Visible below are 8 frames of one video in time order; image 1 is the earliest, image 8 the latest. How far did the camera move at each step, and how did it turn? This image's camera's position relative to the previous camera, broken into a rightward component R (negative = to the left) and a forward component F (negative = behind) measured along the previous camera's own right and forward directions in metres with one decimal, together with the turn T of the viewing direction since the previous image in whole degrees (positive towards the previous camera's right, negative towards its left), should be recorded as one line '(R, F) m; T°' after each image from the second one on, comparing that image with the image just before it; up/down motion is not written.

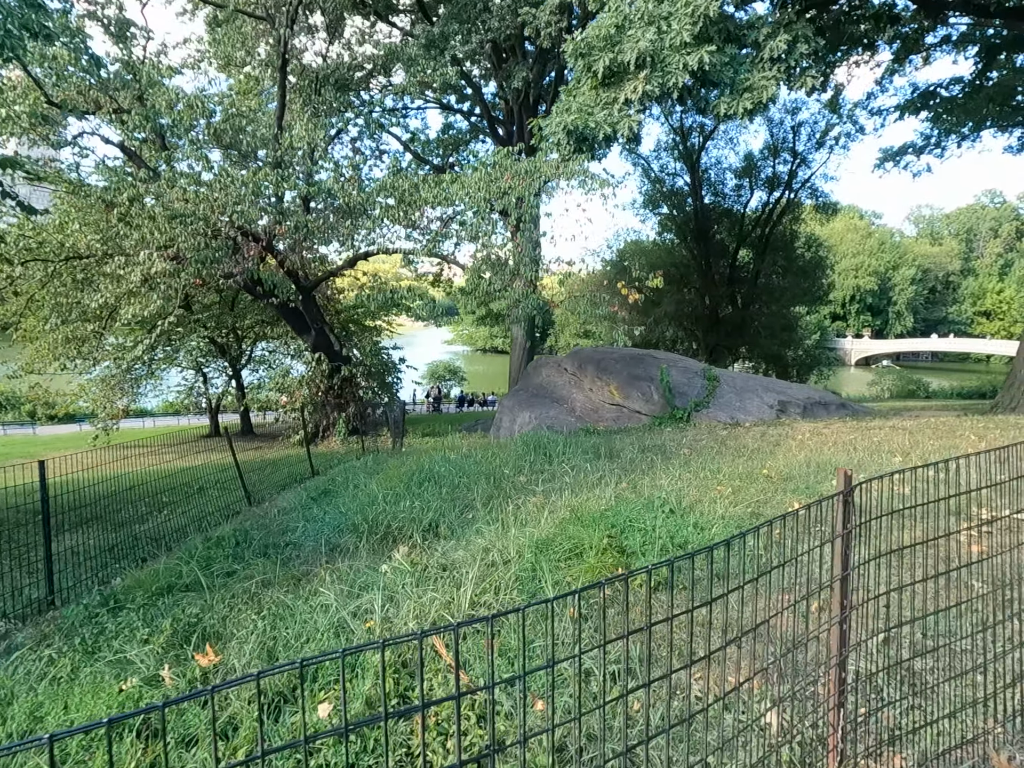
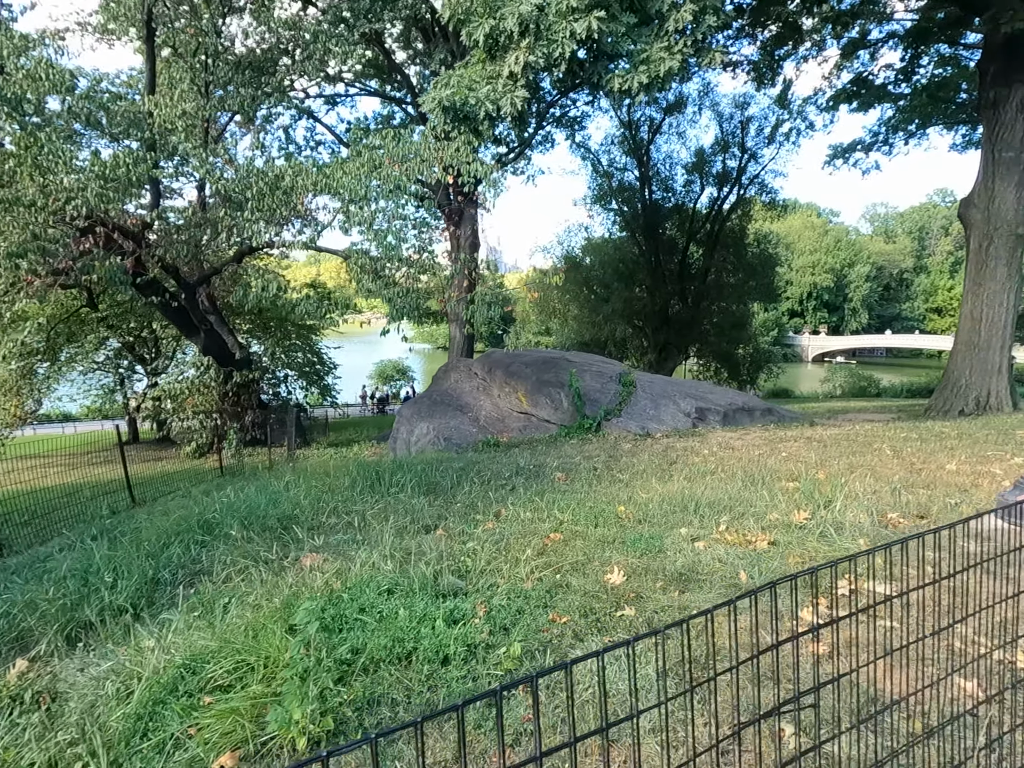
(+1.3, +1.1) m; +3°
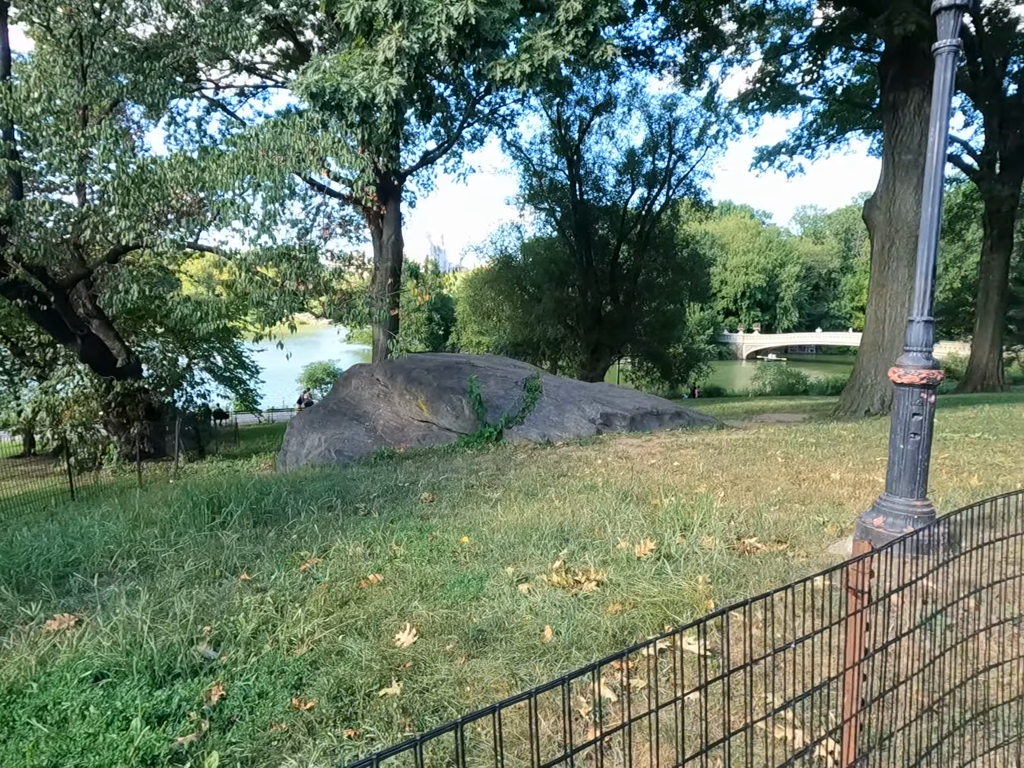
(+0.8, +0.5) m; +5°
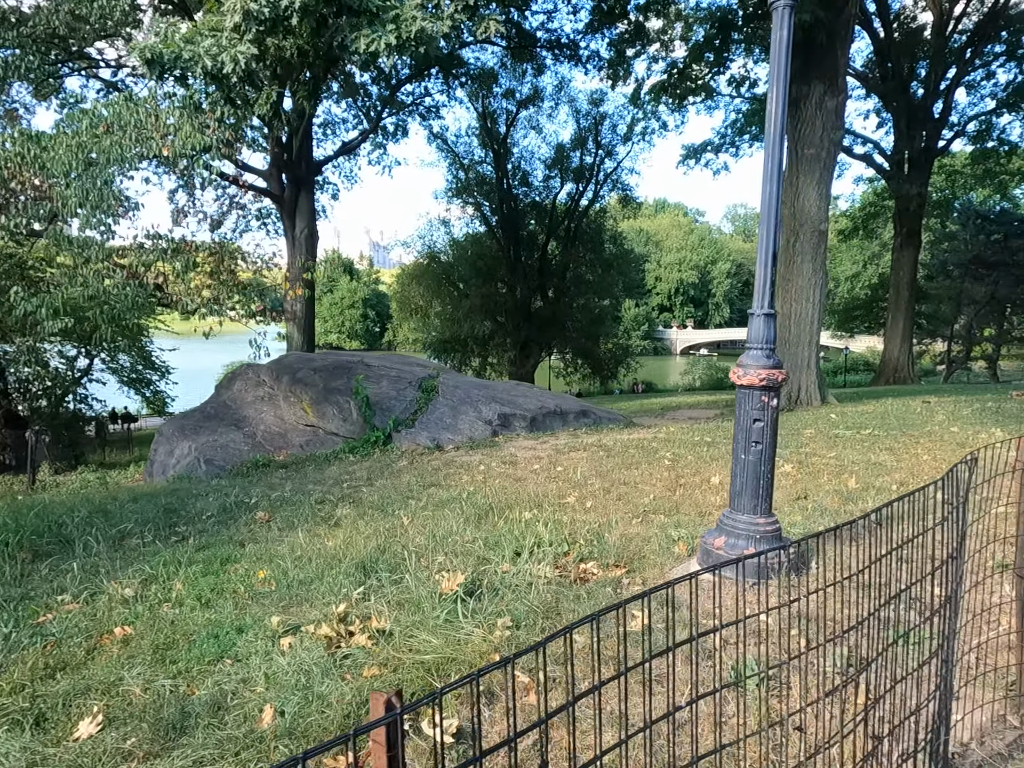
(+0.8, +0.6) m; +5°
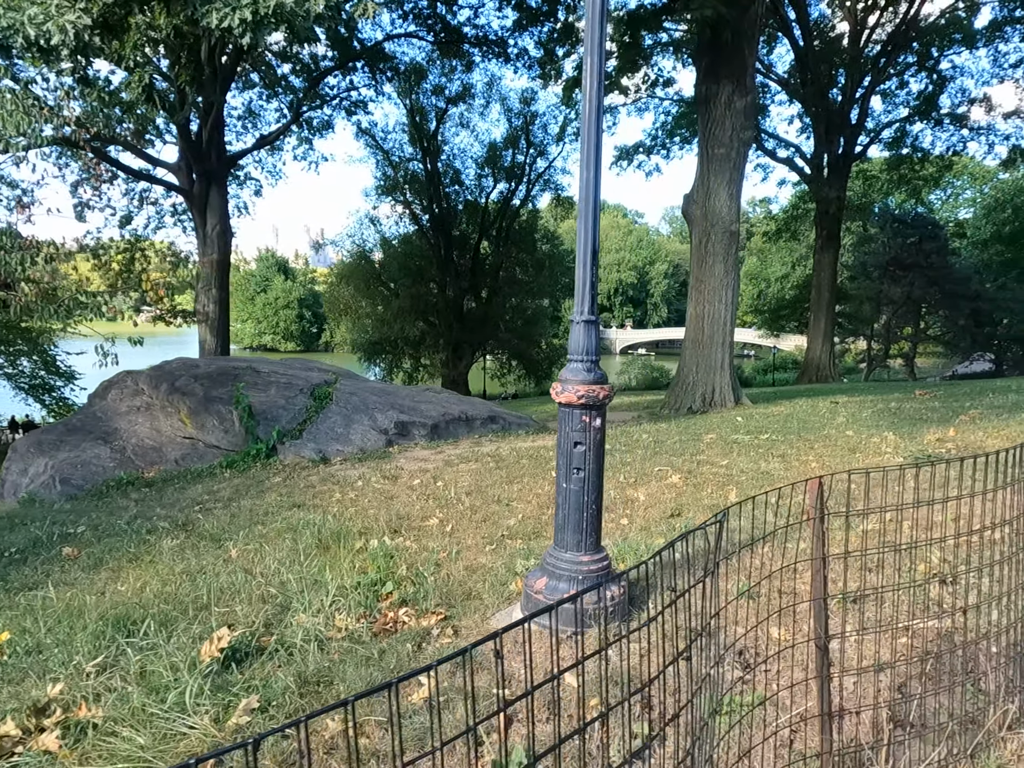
(+0.7, +0.5) m; +5°
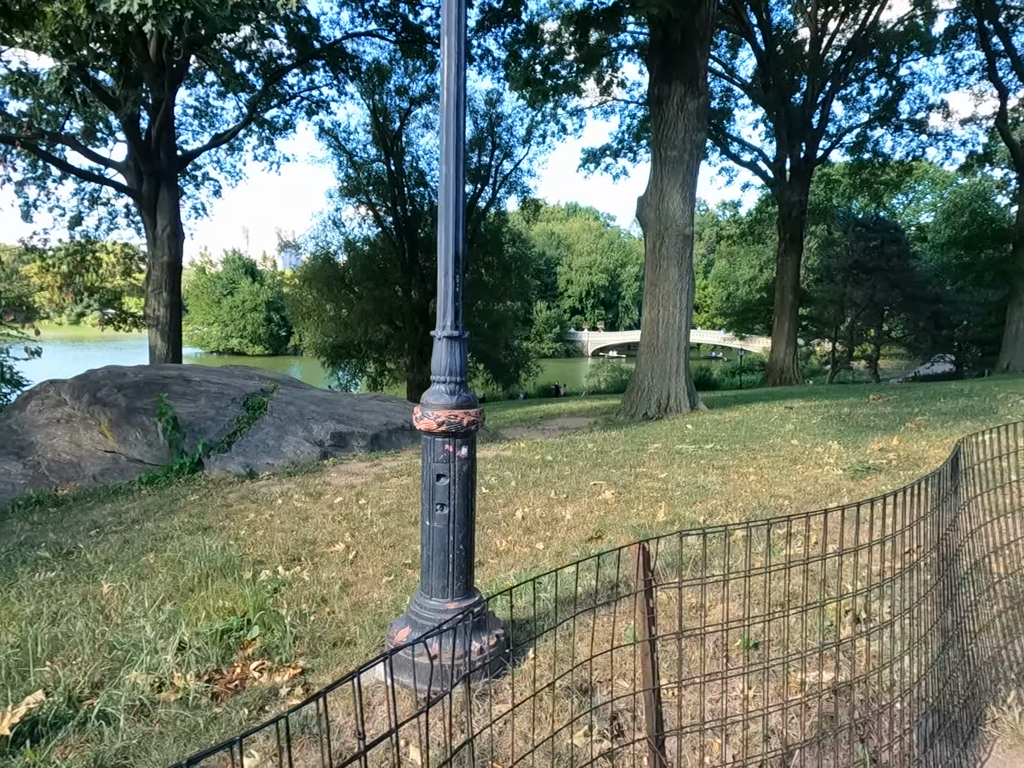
(+0.5, +0.3) m; +2°
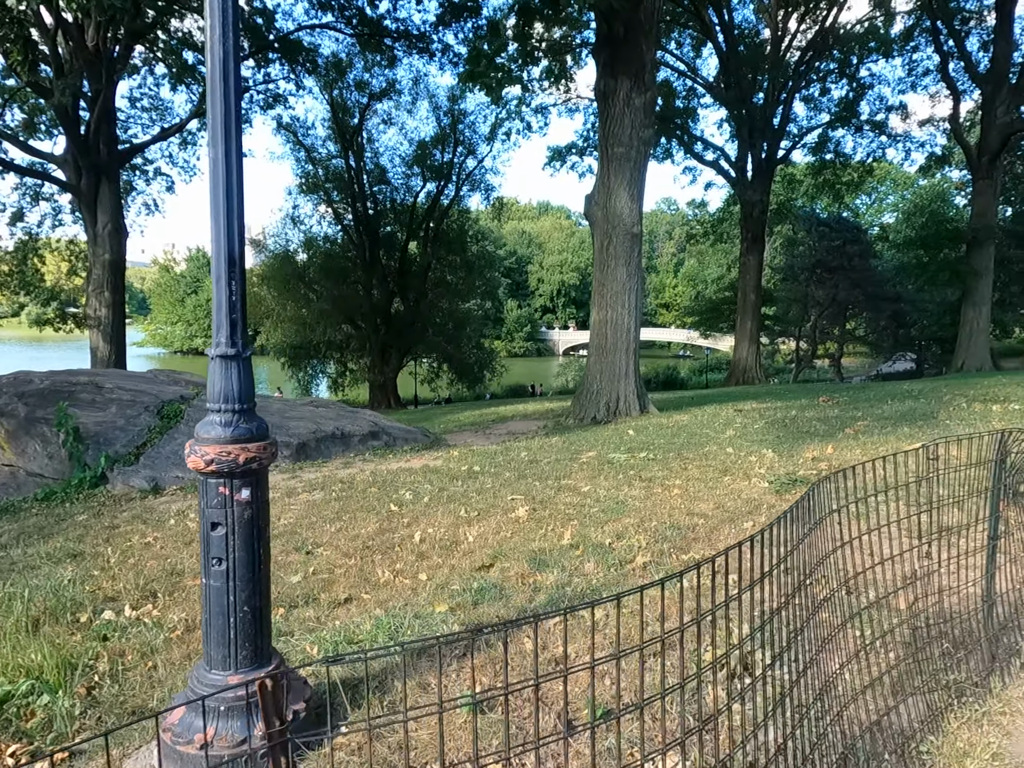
(+0.6, +0.4) m; +2°
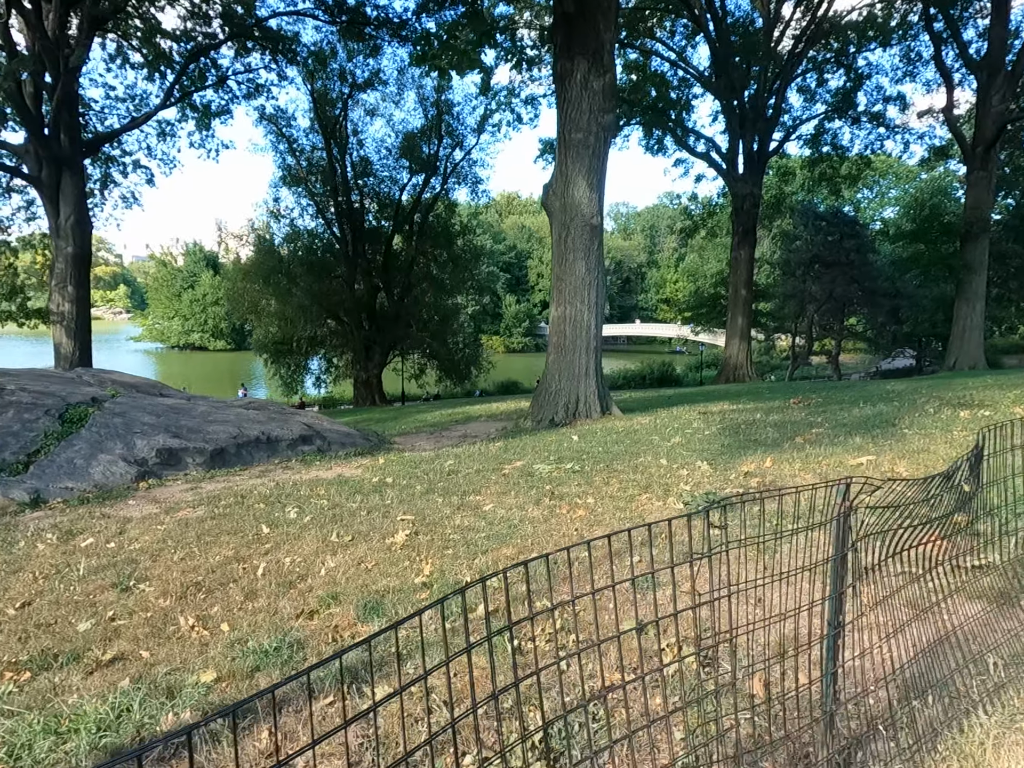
(+0.9, +0.7) m; 0°
